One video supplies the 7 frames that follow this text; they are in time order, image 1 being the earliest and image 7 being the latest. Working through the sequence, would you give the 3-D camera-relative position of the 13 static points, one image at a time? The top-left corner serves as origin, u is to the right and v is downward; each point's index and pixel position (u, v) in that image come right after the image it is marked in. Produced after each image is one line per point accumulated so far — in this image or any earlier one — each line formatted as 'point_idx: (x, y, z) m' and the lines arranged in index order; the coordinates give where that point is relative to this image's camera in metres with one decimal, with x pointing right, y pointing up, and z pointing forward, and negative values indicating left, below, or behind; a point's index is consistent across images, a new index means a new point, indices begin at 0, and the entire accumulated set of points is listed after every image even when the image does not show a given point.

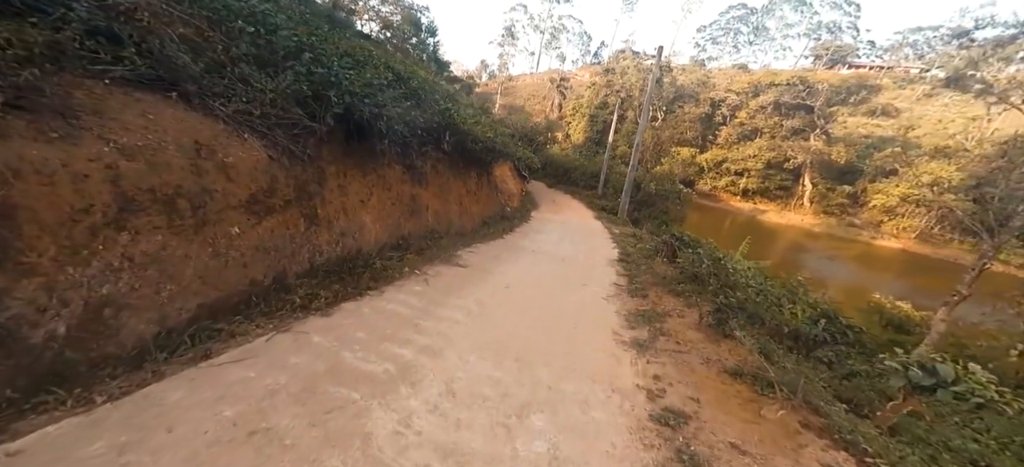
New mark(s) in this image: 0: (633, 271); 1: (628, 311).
0: (+3.0, -0.9, +10.3) m
1: (+2.2, -1.4, +7.0) m
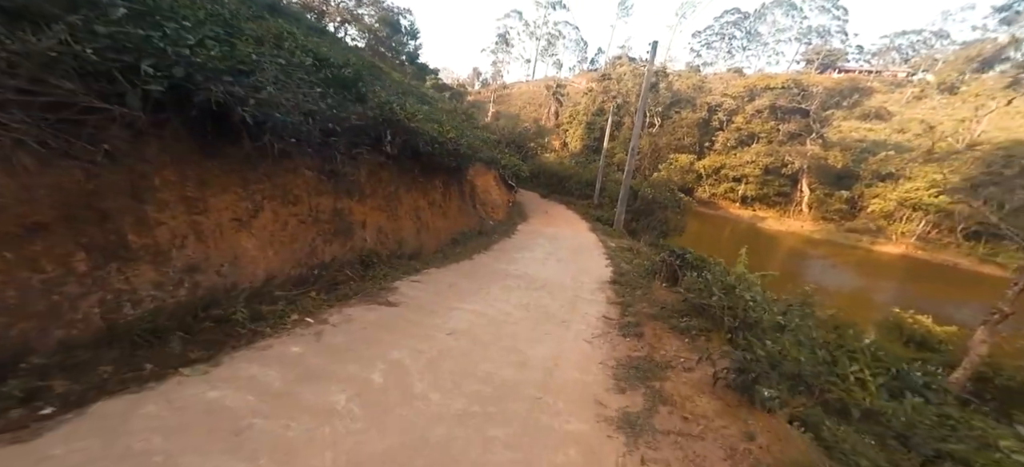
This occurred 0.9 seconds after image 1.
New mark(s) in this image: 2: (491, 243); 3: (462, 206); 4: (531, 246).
0: (+2.3, -1.4, +8.5) m
1: (+1.5, -1.7, +5.2) m
2: (-1.0, -0.4, +13.0) m
3: (-1.8, +0.7, +12.5) m
4: (+0.4, -0.4, +13.7) m
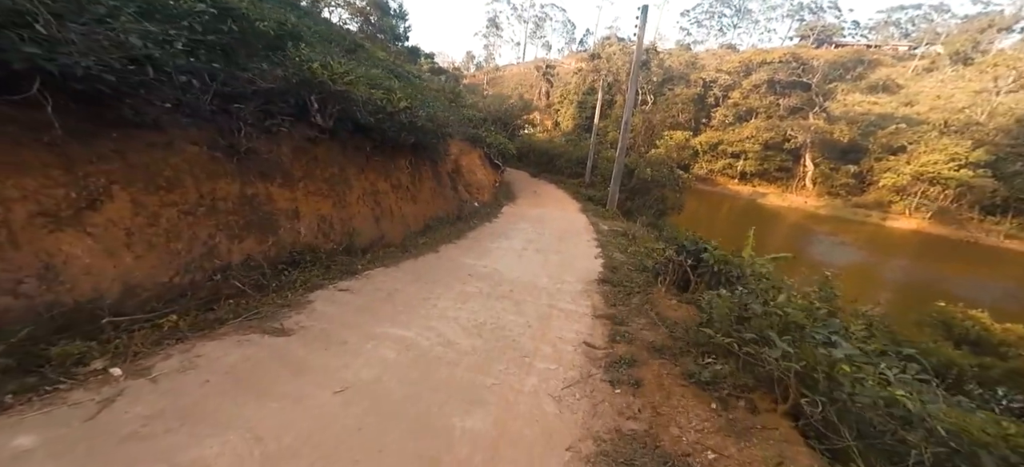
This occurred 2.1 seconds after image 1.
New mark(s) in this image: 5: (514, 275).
0: (+1.8, -1.3, +6.5) m
1: (+0.8, -1.8, +3.3) m
2: (-1.3, +0.1, +11.0) m
3: (-2.1, +1.2, +10.5) m
4: (+0.1, +0.1, +11.6) m
5: (0.0, -0.8, +7.7) m
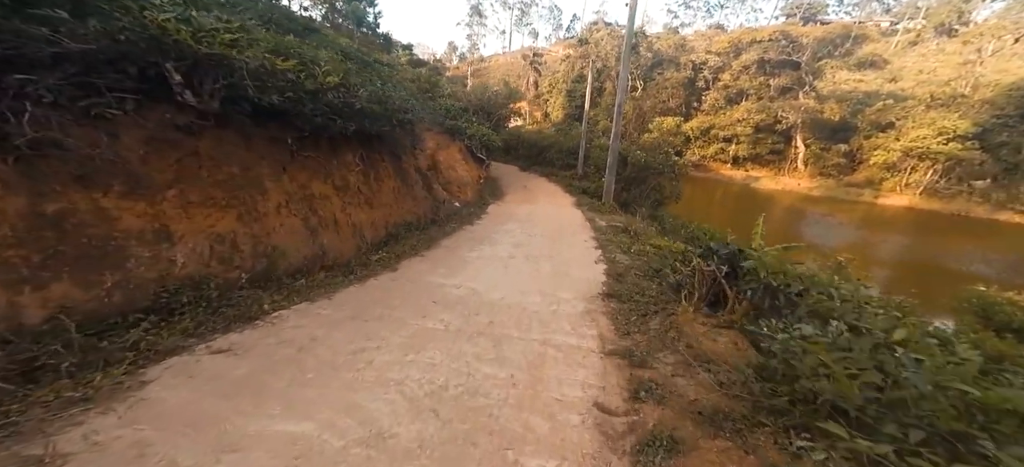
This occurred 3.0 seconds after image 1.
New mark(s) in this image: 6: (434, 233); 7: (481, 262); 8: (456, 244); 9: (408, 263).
0: (+1.5, -1.3, +4.9) m
1: (+0.6, -1.9, +1.6) m
2: (-1.7, -0.1, +9.3) m
3: (-2.6, +0.9, +8.8) m
4: (-0.4, -0.1, +10.0) m
5: (-0.3, -0.9, +6.0) m
6: (-1.9, 0.0, +9.6) m
7: (-0.6, -0.6, +7.7) m
8: (-1.3, -0.2, +9.0) m
9: (-1.9, -0.5, +7.2) m
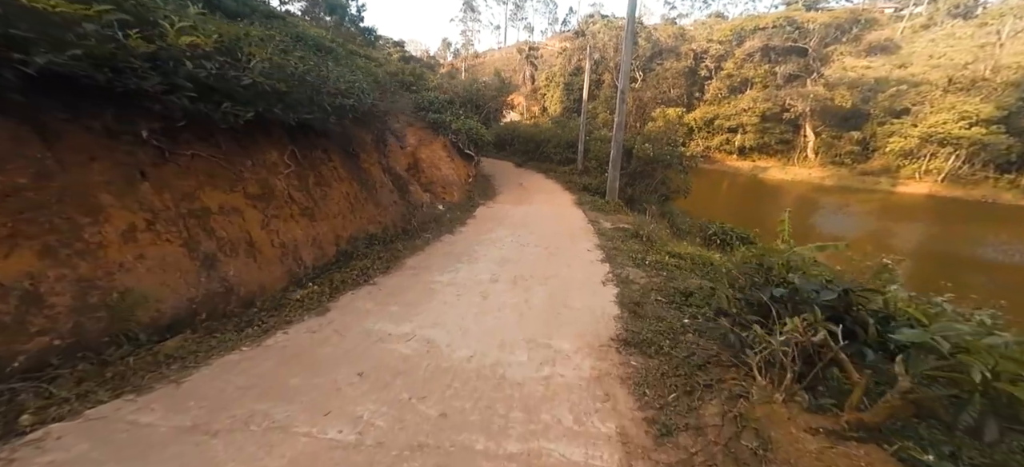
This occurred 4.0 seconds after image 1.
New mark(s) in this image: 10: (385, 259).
0: (+1.2, -1.6, +2.8) m
1: (+0.3, -2.2, -0.4) m
2: (-1.9, -0.5, +7.4) m
3: (-2.8, +0.5, +6.9) m
4: (-0.5, -0.4, +8.0) m
5: (-0.5, -1.2, +4.1) m
6: (-2.1, -0.3, +7.7) m
7: (-0.8, -0.9, +5.8) m
8: (-1.5, -0.6, +7.1) m
9: (-2.1, -0.9, +5.3) m
10: (-2.2, -0.4, +7.1) m
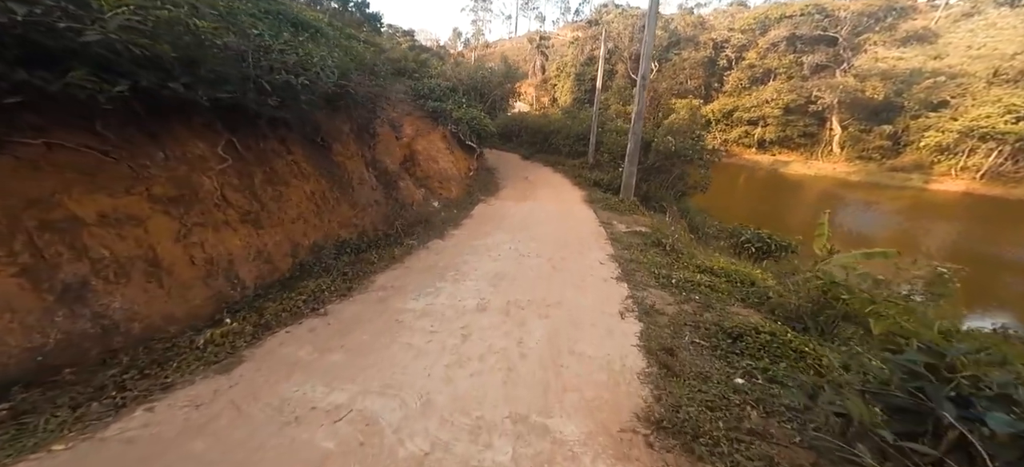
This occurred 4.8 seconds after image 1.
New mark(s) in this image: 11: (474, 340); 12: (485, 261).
0: (+1.0, -1.8, +1.5) m
1: (0.0, -2.5, -1.7) m
2: (-2.0, -0.6, +6.0) m
3: (-2.9, +0.4, +5.5) m
4: (-0.6, -0.5, +6.6) m
5: (-0.7, -1.5, +2.7) m
6: (-2.2, -0.5, +6.4) m
7: (-0.9, -1.0, +4.4) m
8: (-1.6, -0.7, +5.7) m
9: (-2.2, -1.0, +4.0) m
10: (-2.3, -0.6, +5.8) m
11: (-0.4, -1.2, +4.1) m
12: (-0.5, -0.6, +6.7) m
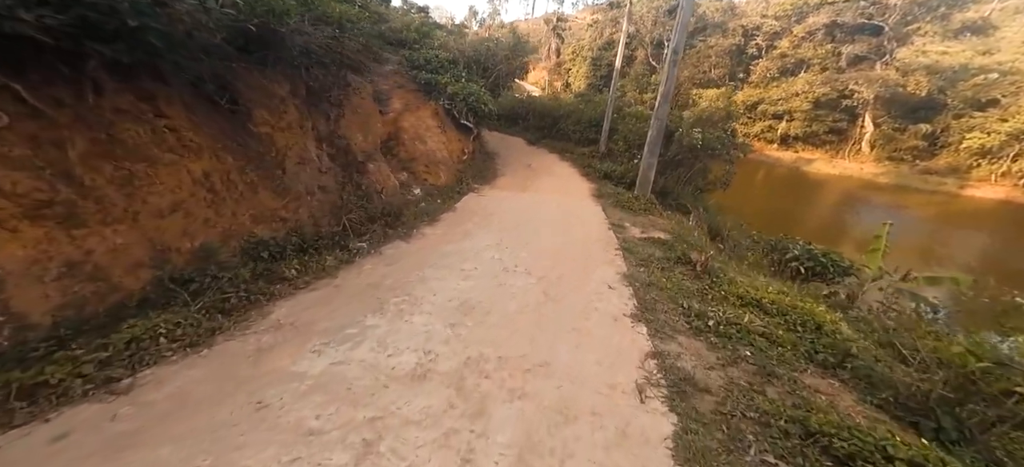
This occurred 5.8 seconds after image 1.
0: (+0.6, -2.2, -0.3) m
1: (-0.5, -2.9, -3.5) m
2: (-2.3, -0.7, +4.3) m
3: (-3.2, +0.4, +3.8) m
4: (-0.9, -0.6, +4.8) m
5: (-1.1, -1.7, +0.9) m
6: (-2.4, -0.5, +4.6) m
7: (-1.3, -1.2, +2.6) m
8: (-1.9, -0.8, +3.9) m
9: (-2.6, -1.1, +2.3) m
10: (-2.6, -0.6, +4.0) m
11: (-0.7, -1.4, +2.4) m
12: (-0.7, -0.7, +4.9) m
